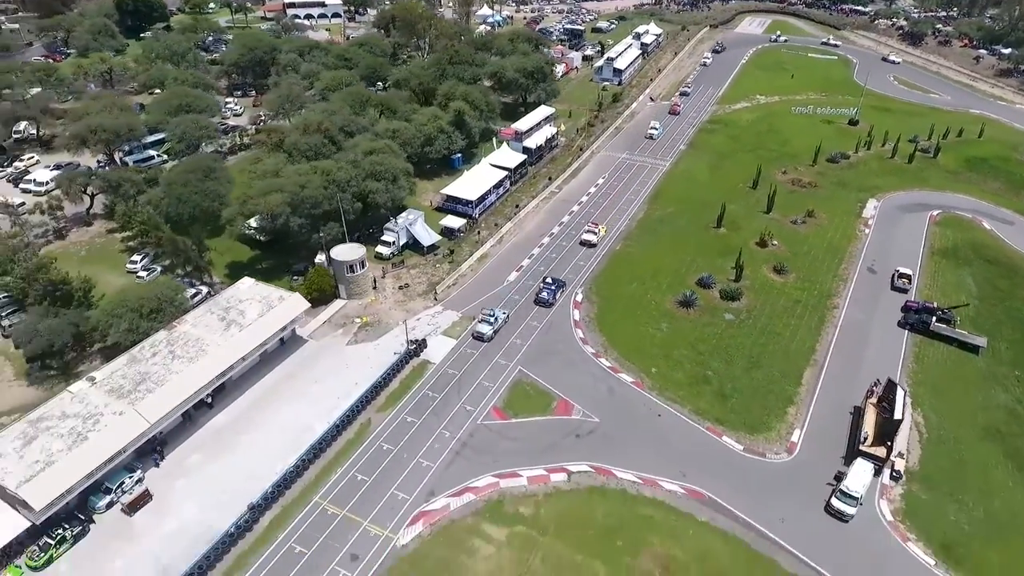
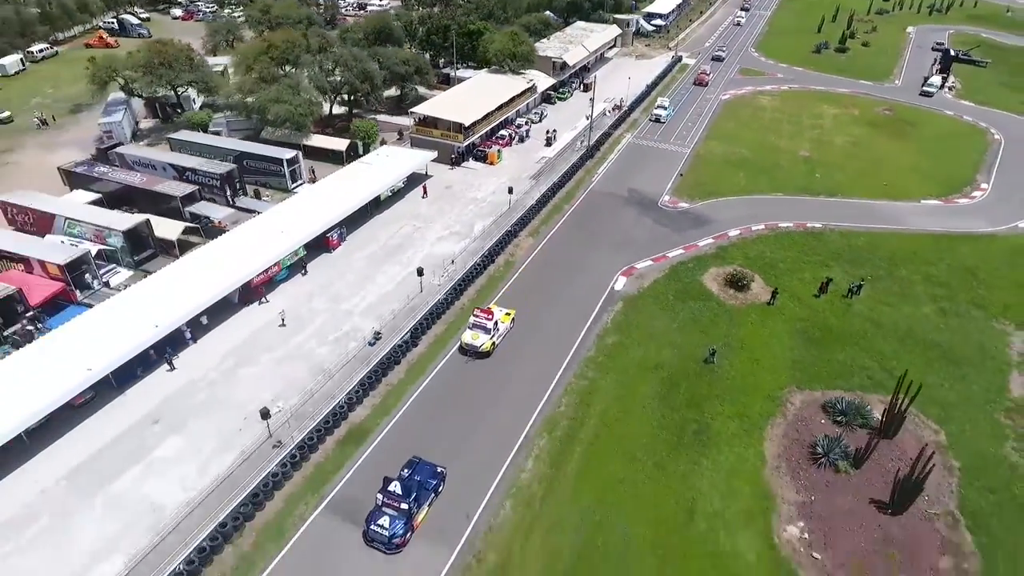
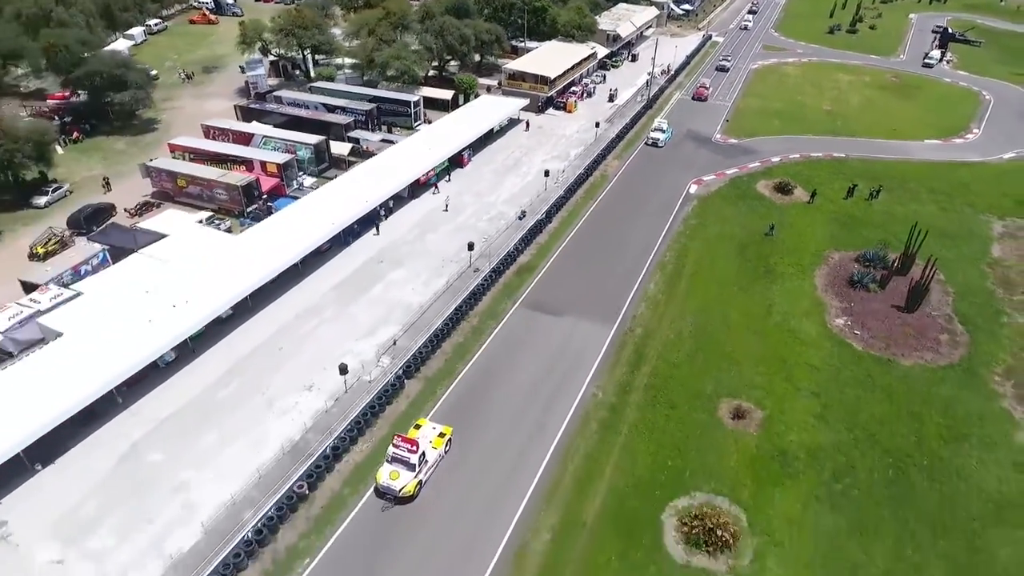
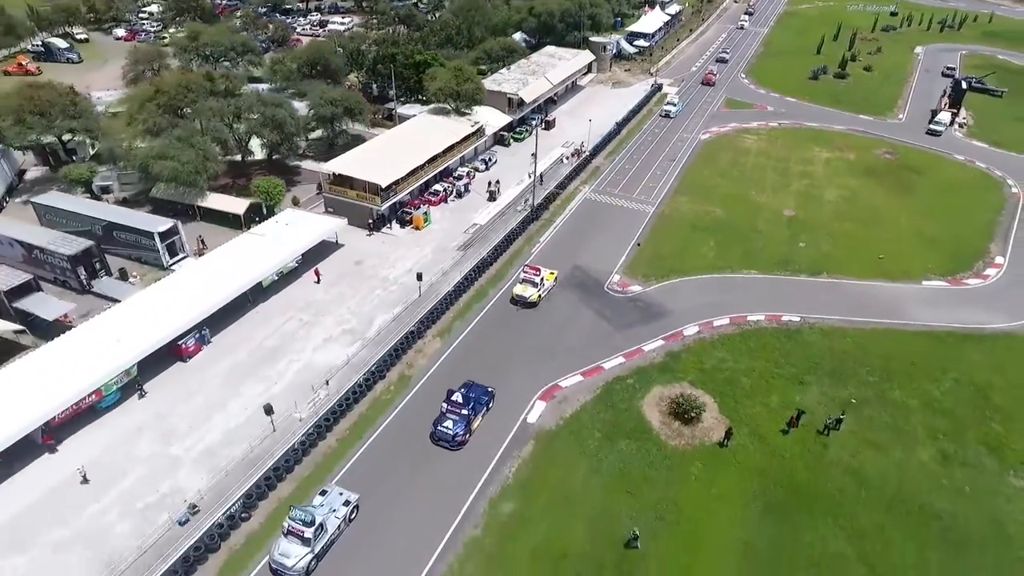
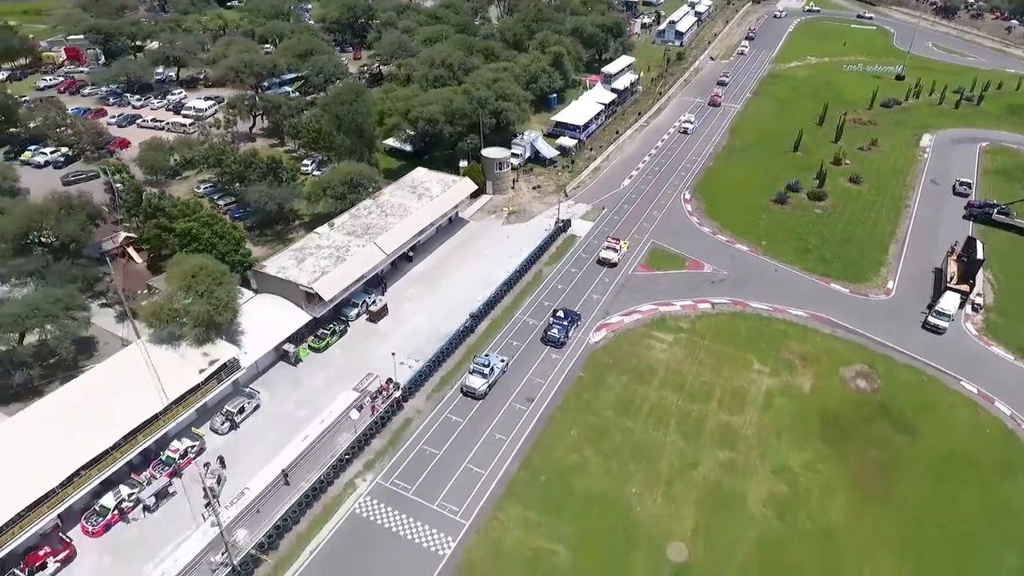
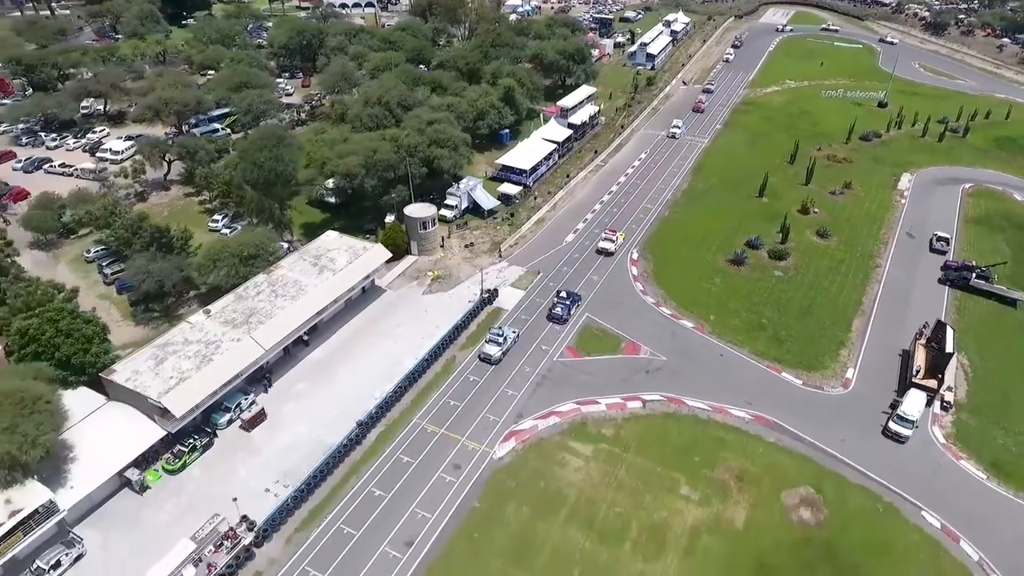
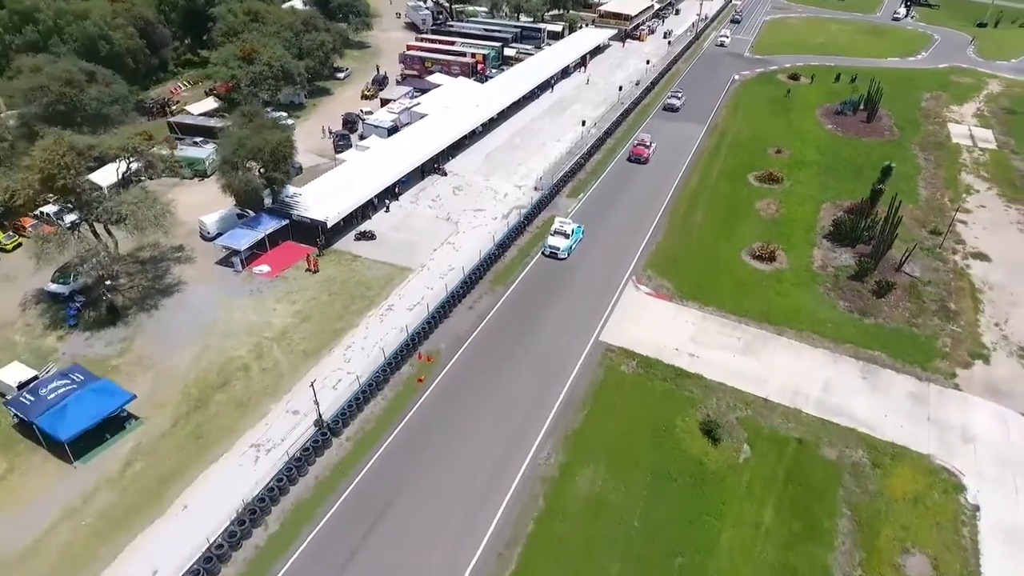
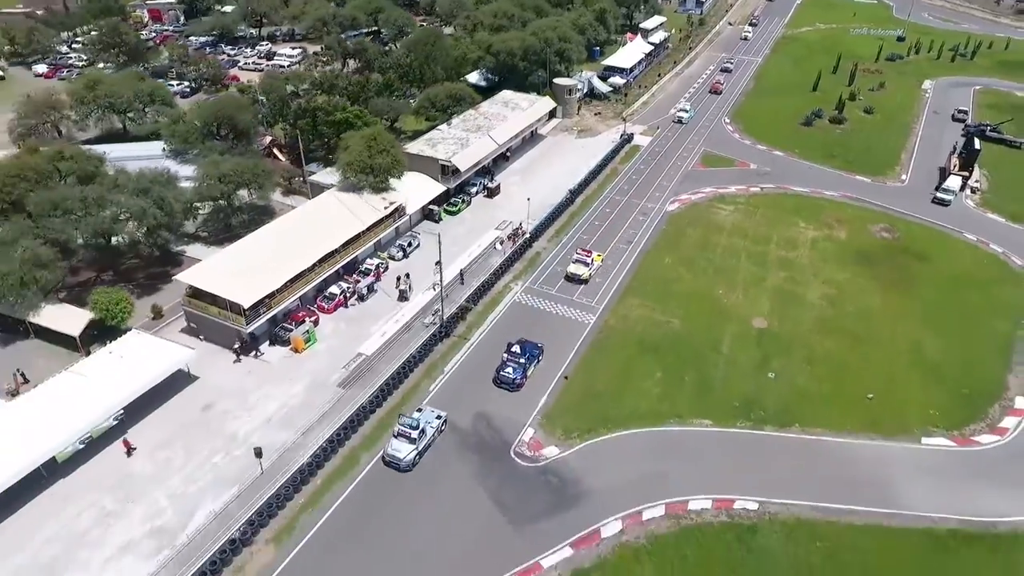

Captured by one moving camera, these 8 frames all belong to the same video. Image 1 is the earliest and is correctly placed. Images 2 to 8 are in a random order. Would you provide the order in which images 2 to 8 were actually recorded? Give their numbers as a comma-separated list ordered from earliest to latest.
6, 5, 8, 4, 2, 3, 7
